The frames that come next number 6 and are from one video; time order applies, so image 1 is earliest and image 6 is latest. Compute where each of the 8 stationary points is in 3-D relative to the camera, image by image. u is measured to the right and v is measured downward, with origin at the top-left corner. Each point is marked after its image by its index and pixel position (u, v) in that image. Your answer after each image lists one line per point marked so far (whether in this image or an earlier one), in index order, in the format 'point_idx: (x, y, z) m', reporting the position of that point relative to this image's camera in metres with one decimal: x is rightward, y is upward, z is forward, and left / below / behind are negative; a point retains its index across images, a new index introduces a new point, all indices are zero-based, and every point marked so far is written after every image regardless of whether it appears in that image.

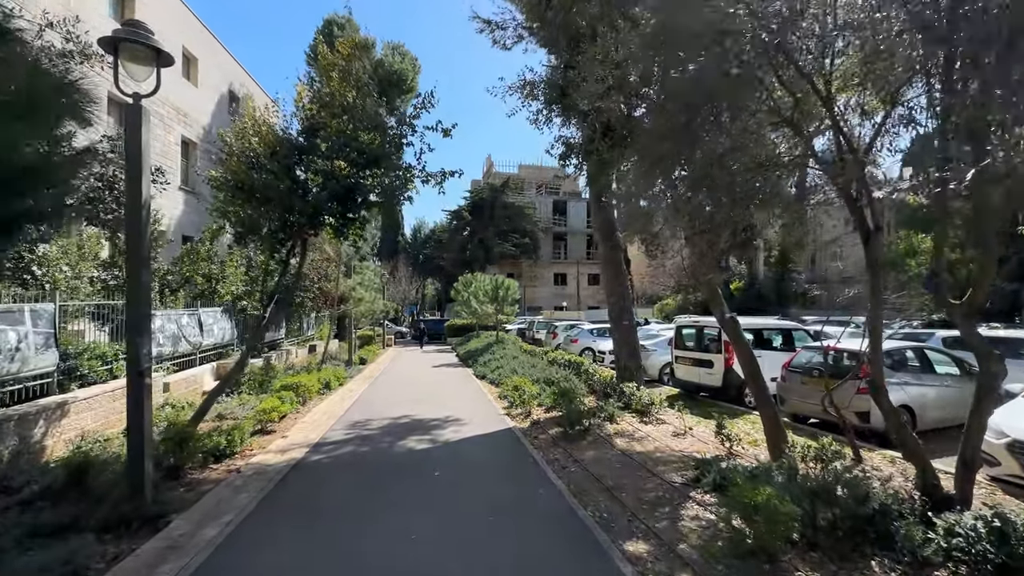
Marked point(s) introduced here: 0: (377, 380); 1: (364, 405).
0: (-4.9, -3.3, +16.6) m
1: (-3.8, -3.0, +11.7) m
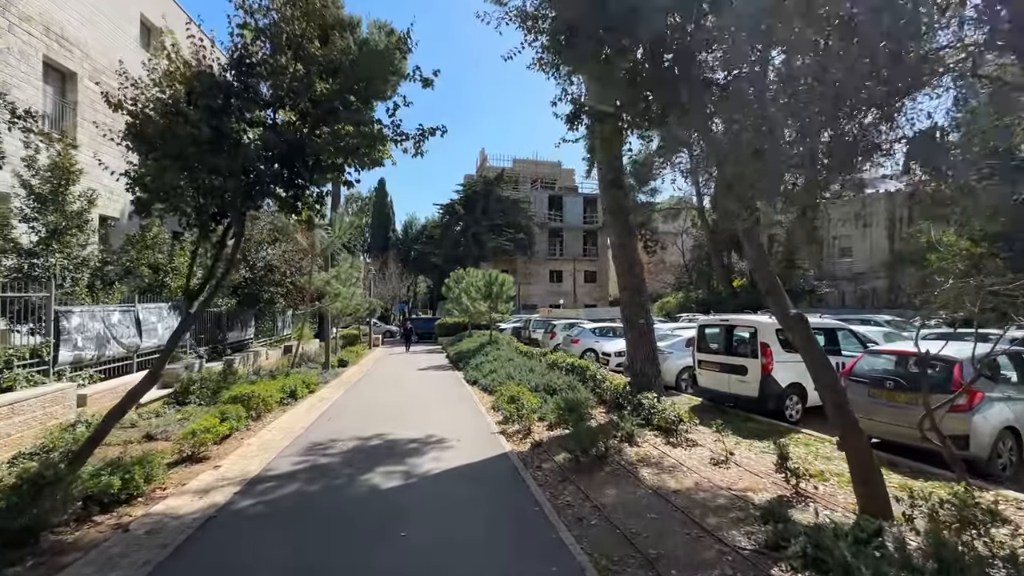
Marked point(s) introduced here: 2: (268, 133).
0: (-5.1, -3.1, +14.7) m
1: (-3.9, -2.8, +9.8) m
2: (-3.3, +2.1, +6.2) m
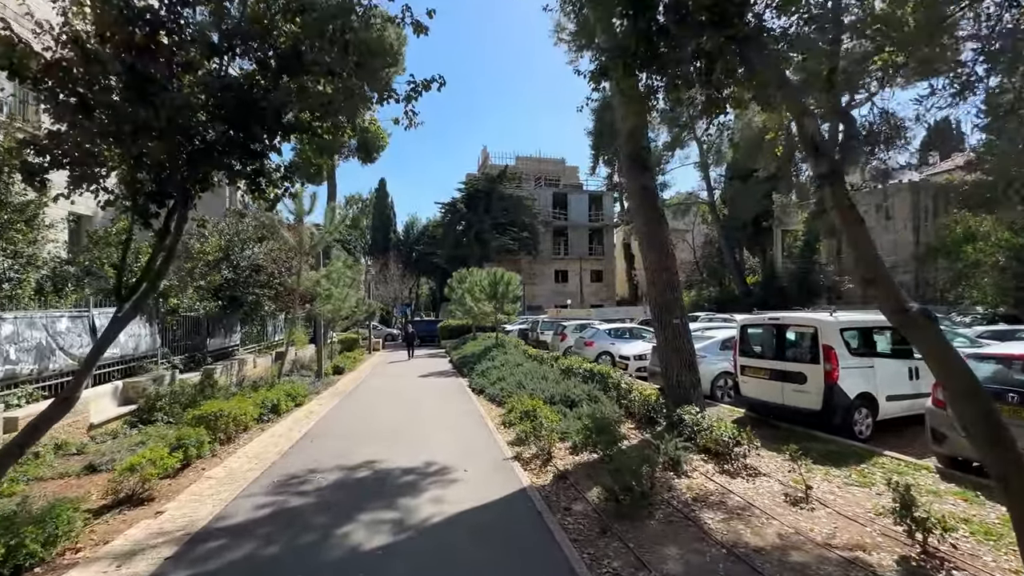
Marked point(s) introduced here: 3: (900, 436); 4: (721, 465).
0: (-4.8, -3.2, +13.3) m
1: (-3.6, -2.8, +8.4) m
2: (-3.1, +2.1, +4.8) m
3: (+6.7, -2.6, +7.9) m
4: (+2.9, -2.5, +6.4) m
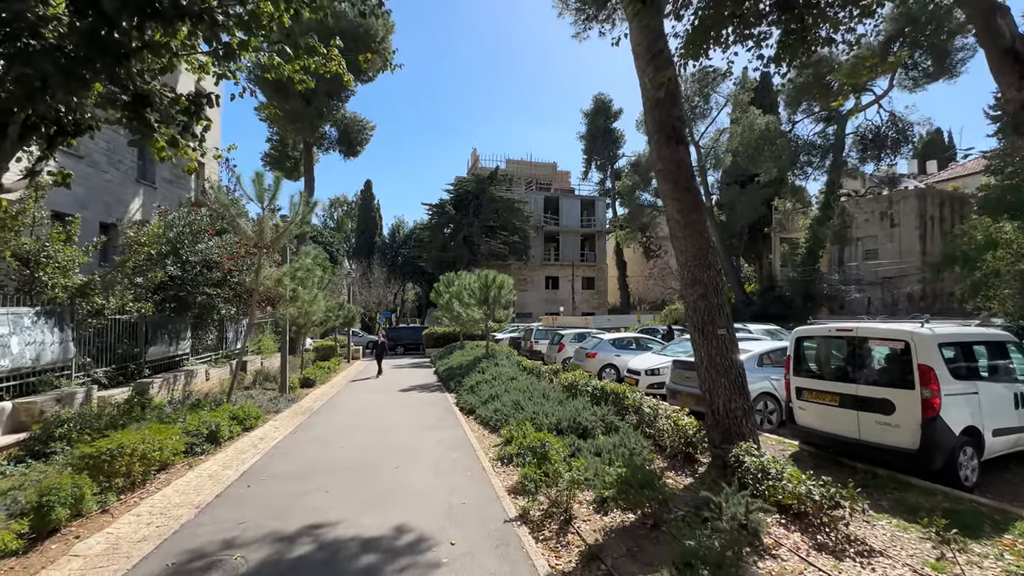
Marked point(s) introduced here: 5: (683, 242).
0: (-4.9, -3.2, +11.3) m
1: (-3.6, -2.8, +6.4) m
2: (-3.0, +2.3, +2.8) m
3: (+6.8, -2.6, +6.2) m
4: (+3.0, -2.5, +4.6) m
5: (+2.7, +0.7, +7.2) m
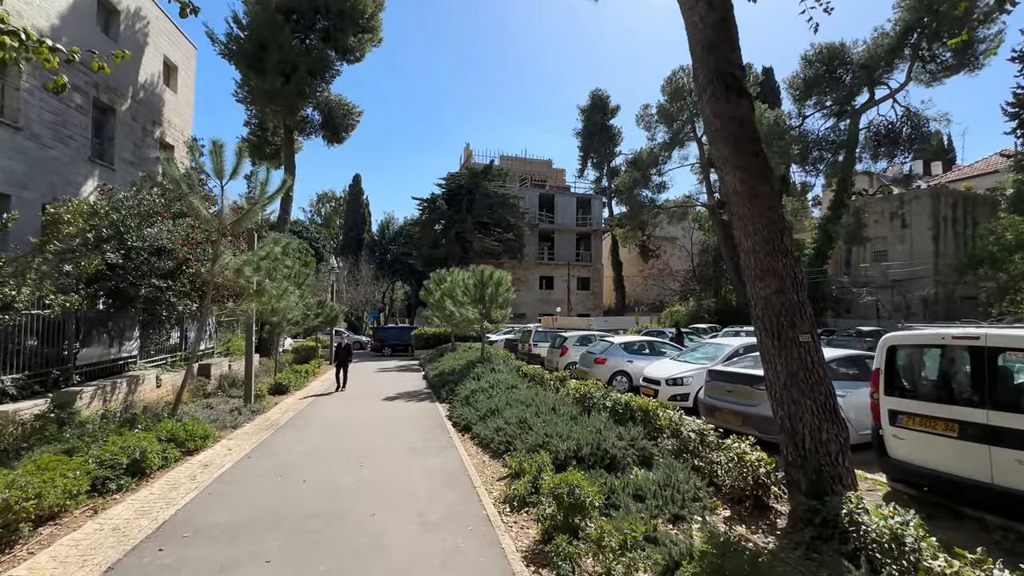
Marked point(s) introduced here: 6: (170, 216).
0: (-4.8, -3.0, +9.5) m
1: (-3.5, -2.6, +4.6) m
2: (-2.7, +2.4, +1.1) m
3: (+6.9, -2.6, +4.6) m
4: (+3.2, -2.4, +2.9) m
5: (+2.9, +0.8, +5.6) m
6: (-8.8, +1.8, +11.6) m
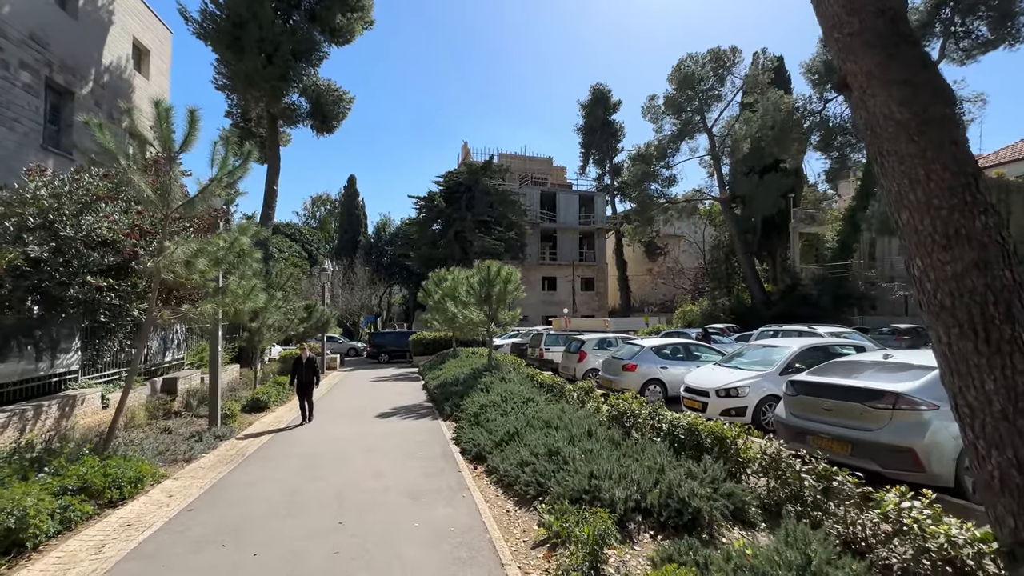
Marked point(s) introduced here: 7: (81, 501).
0: (-4.4, -2.9, +7.5) m
1: (-3.1, -2.5, +2.7) m
2: (-2.3, +2.6, -0.8) m
3: (+7.3, -2.3, +2.7) m
4: (+3.6, -2.2, +1.0) m
5: (+3.3, +1.0, +3.6) m
6: (-8.4, +1.8, +9.7) m
7: (-5.1, -2.5, +5.4) m
